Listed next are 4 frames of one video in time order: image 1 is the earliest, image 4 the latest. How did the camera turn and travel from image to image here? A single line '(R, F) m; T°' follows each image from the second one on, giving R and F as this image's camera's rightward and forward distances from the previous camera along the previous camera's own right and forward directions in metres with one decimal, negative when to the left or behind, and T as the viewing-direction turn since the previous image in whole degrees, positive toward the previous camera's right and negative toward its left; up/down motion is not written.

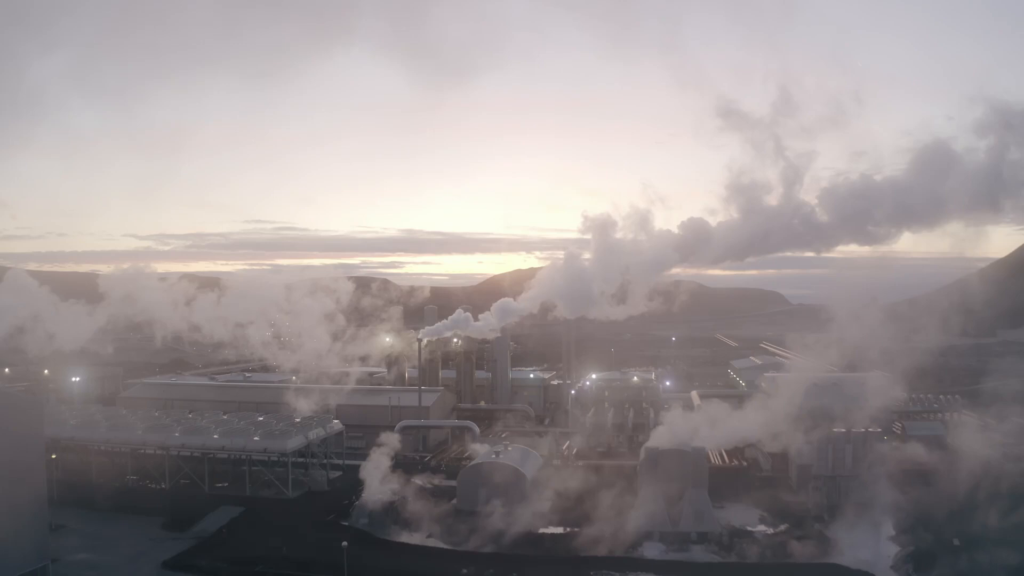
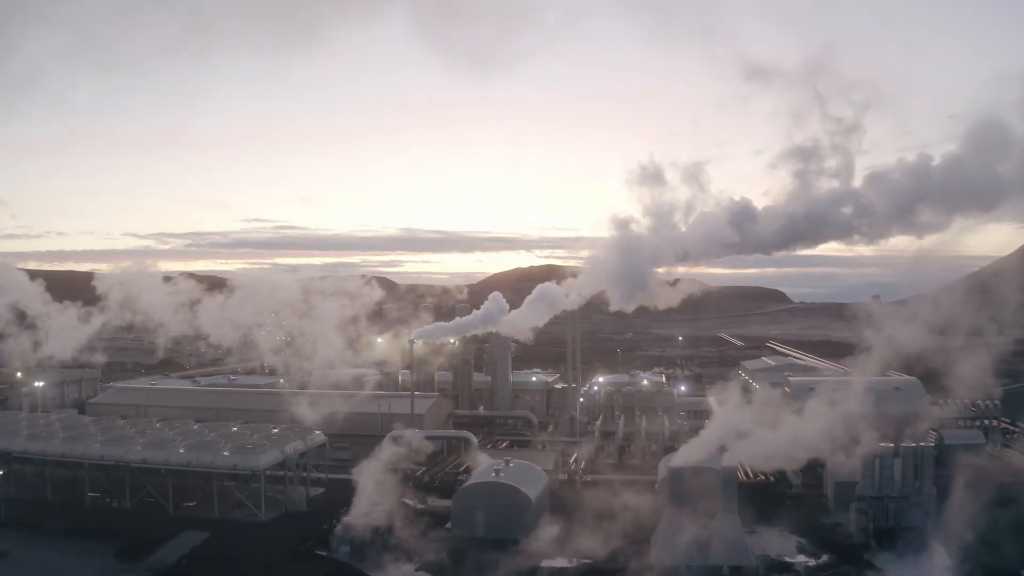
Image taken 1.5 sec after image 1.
(0.0, +1.8) m; 0°
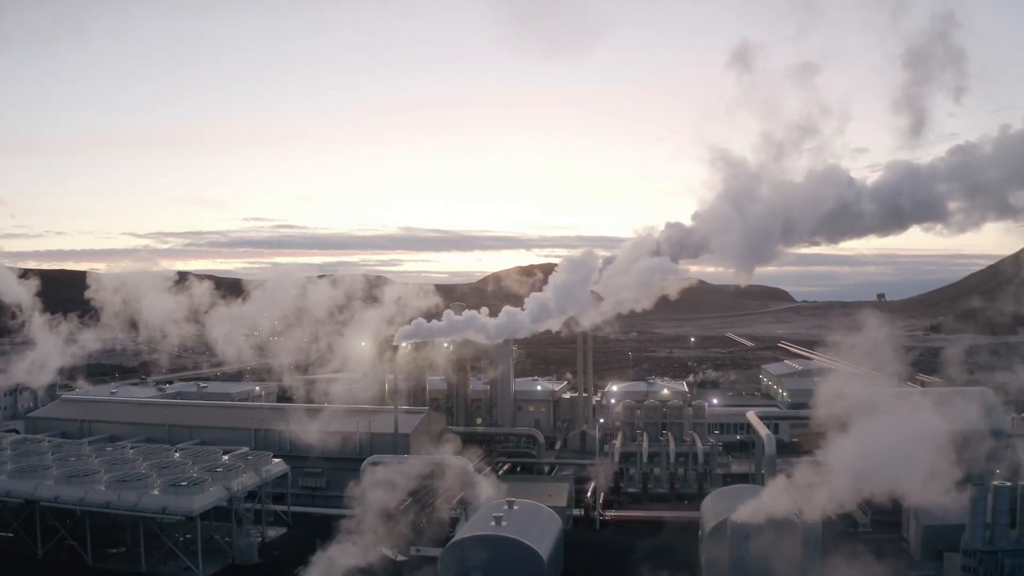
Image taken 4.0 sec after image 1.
(-0.1, +3.0) m; 0°
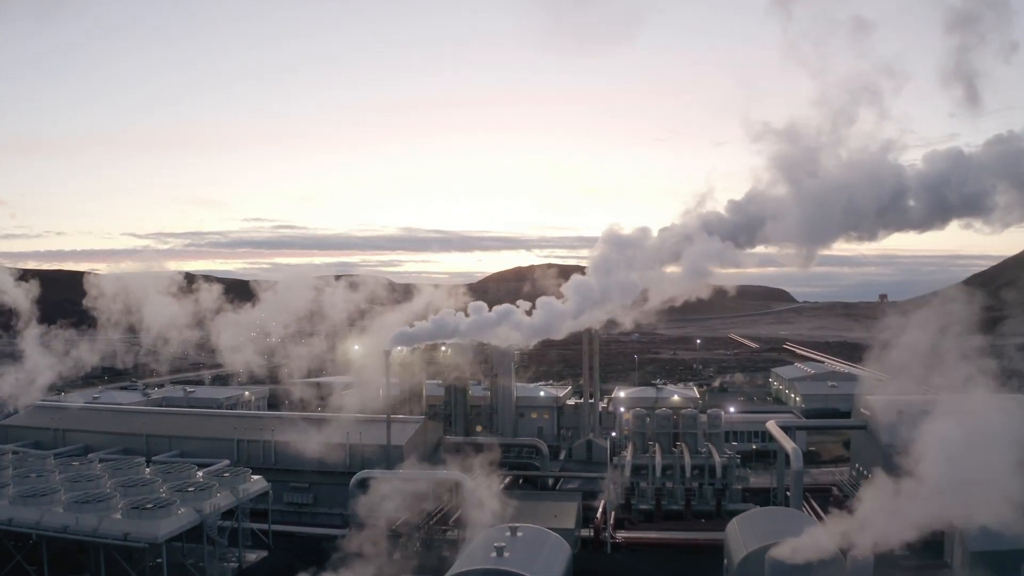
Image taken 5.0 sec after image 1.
(0.0, +1.2) m; 0°
